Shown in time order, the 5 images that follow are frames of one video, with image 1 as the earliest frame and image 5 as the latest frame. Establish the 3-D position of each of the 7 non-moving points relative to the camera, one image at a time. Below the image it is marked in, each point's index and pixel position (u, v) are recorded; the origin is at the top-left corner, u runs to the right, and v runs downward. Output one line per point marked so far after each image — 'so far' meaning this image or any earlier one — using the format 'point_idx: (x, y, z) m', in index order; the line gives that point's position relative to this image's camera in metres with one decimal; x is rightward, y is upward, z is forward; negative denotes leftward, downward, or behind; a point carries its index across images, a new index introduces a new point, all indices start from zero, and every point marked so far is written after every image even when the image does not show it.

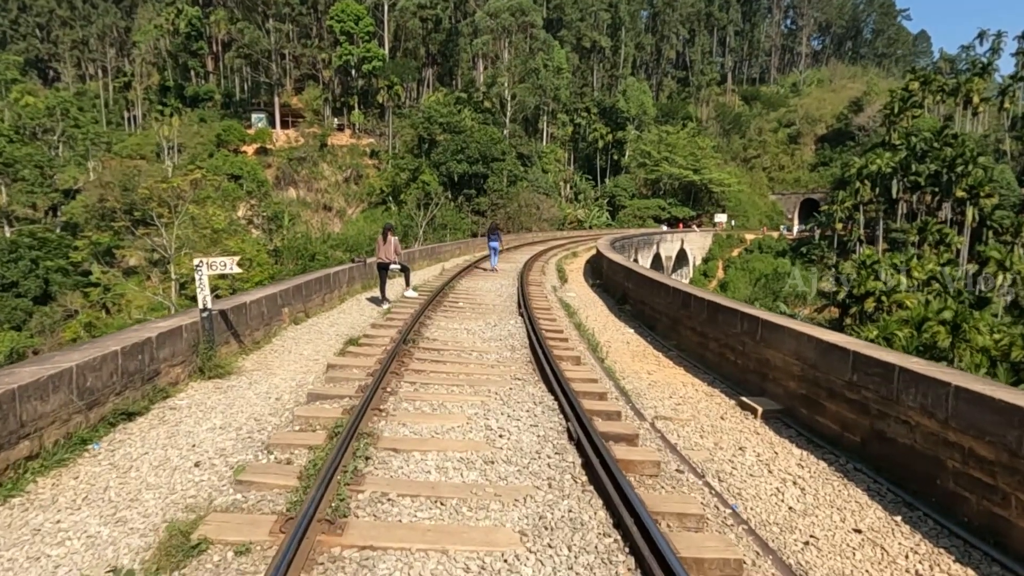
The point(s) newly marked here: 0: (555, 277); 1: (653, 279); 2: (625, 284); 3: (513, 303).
0: (+1.1, +0.3, +17.1) m
1: (+2.1, +0.2, +10.2) m
2: (+2.1, +0.1, +12.4) m
3: (0.0, -0.2, +10.3) m
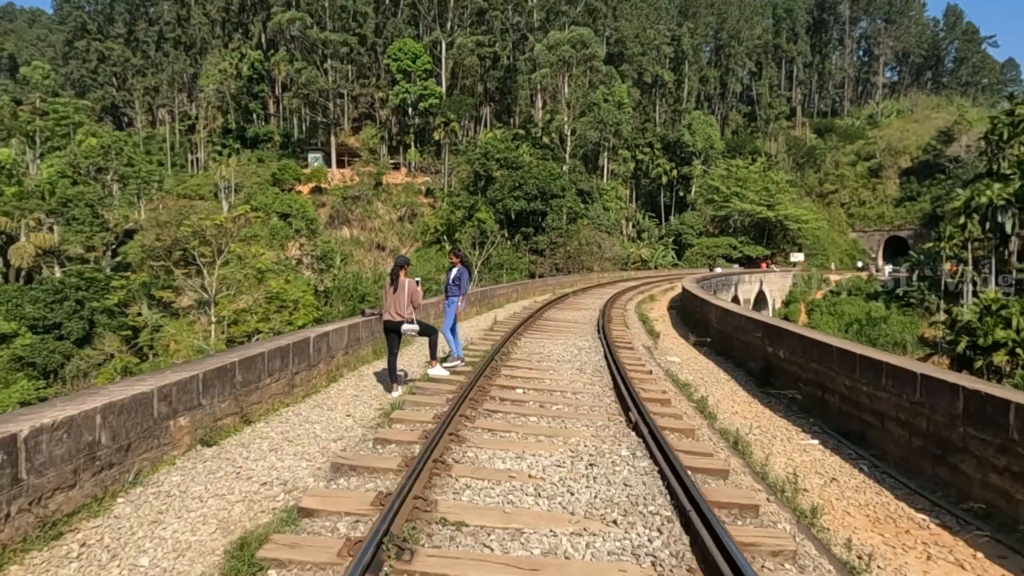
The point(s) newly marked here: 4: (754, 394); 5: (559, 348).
0: (+2.5, -0.9, +12.9) m
1: (+3.0, -0.5, +6.0) m
2: (+3.1, -0.7, +8.2) m
3: (+0.9, -0.9, +6.3) m
4: (+2.8, -1.2, +7.7) m
5: (+0.6, -0.8, +8.8) m
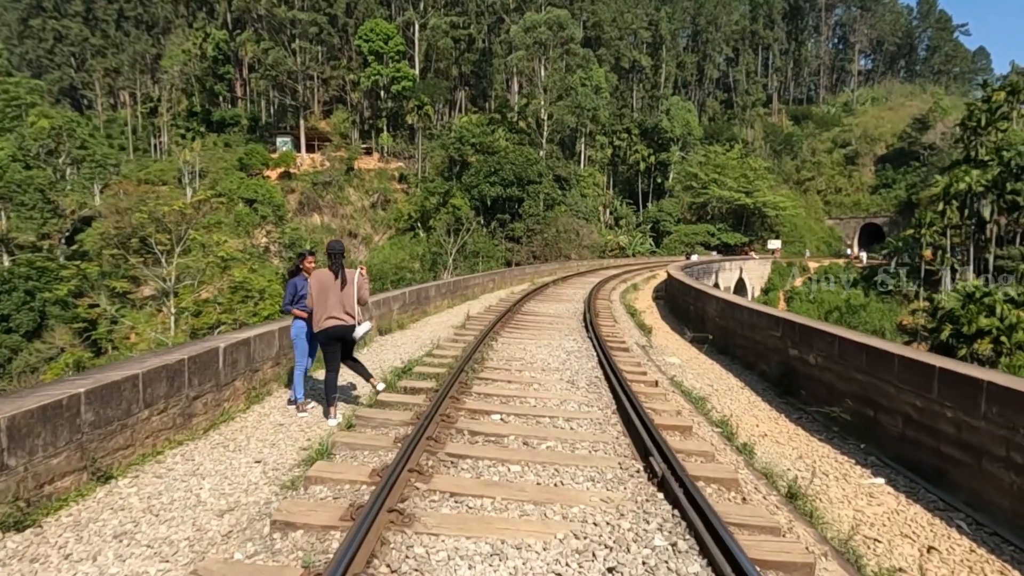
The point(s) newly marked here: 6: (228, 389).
0: (+2.1, -0.7, +11.6) m
1: (+2.8, -0.5, +4.7) m
2: (+2.9, -0.6, +6.9) m
3: (+0.7, -0.9, +4.9) m
4: (+2.6, -1.2, +6.4) m
5: (+0.3, -0.7, +7.5) m
6: (-2.0, -0.7, +4.8) m
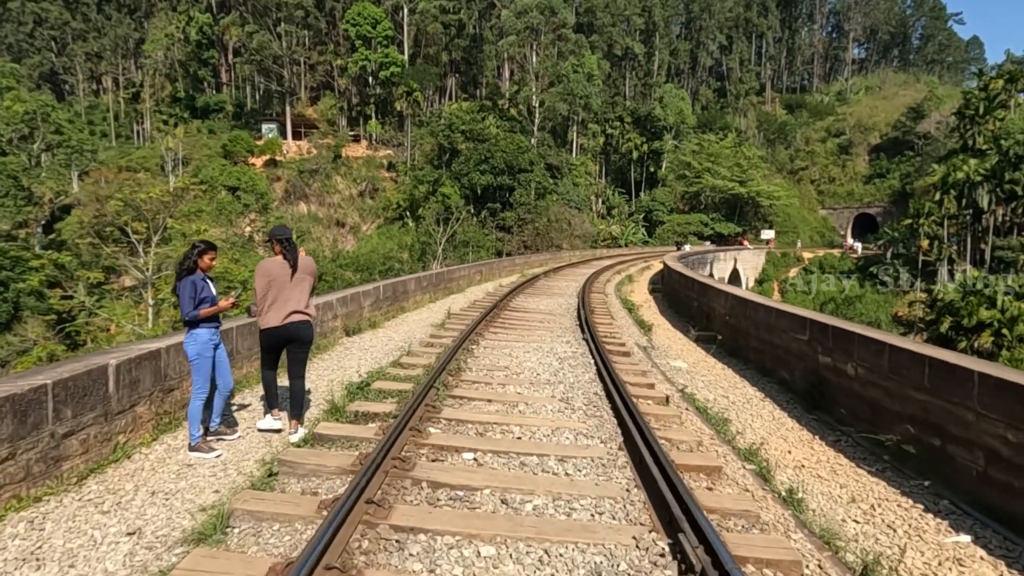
0: (+1.9, -0.6, +10.6) m
1: (+2.7, -0.5, +3.7) m
2: (+2.7, -0.6, +5.9) m
3: (+0.6, -0.9, +3.9) m
4: (+2.4, -1.1, +5.4) m
5: (+0.2, -0.7, +6.4) m
6: (-2.2, -0.7, +3.7) m
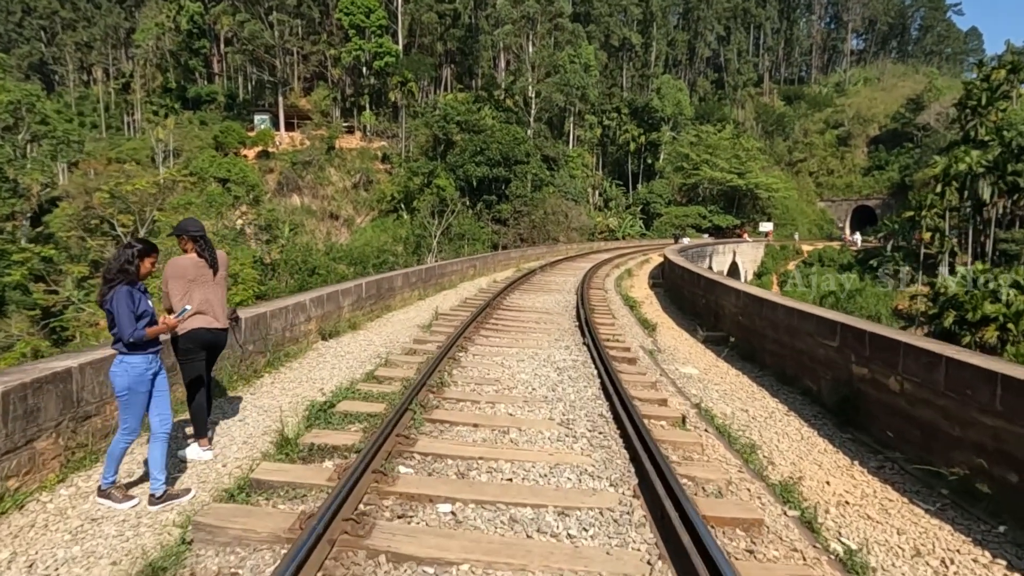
0: (+1.8, -0.5, +9.9) m
1: (+2.6, -0.5, +3.0) m
2: (+2.7, -0.6, +5.2) m
3: (+0.5, -0.9, +3.2) m
4: (+2.4, -1.1, +4.8) m
5: (+0.1, -0.7, +5.7) m
6: (-2.2, -0.8, +3.0) m
